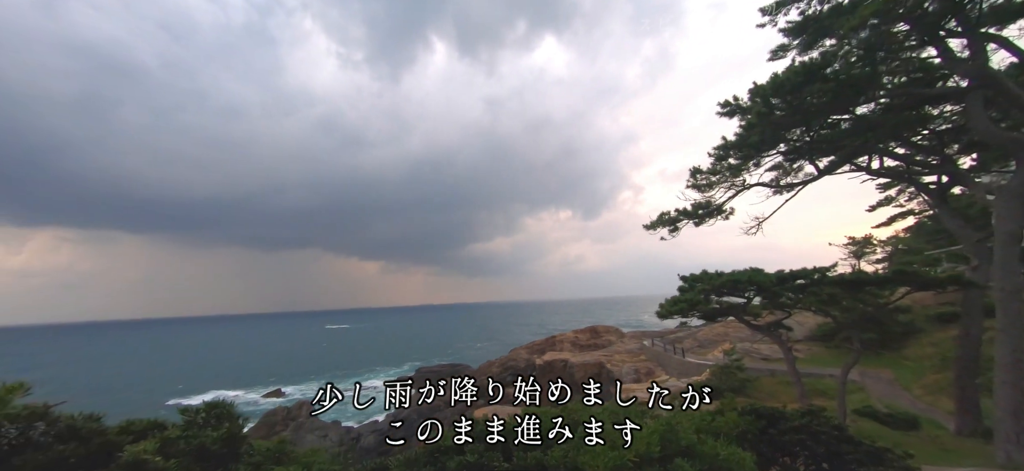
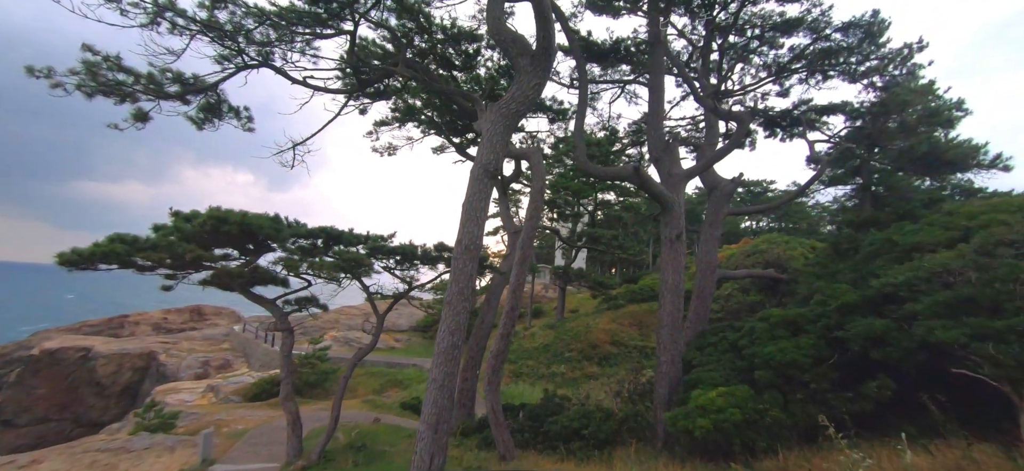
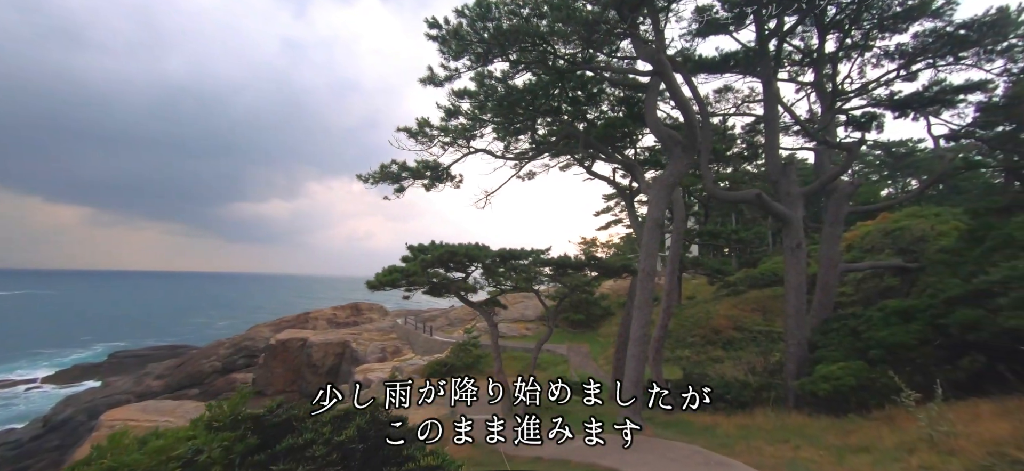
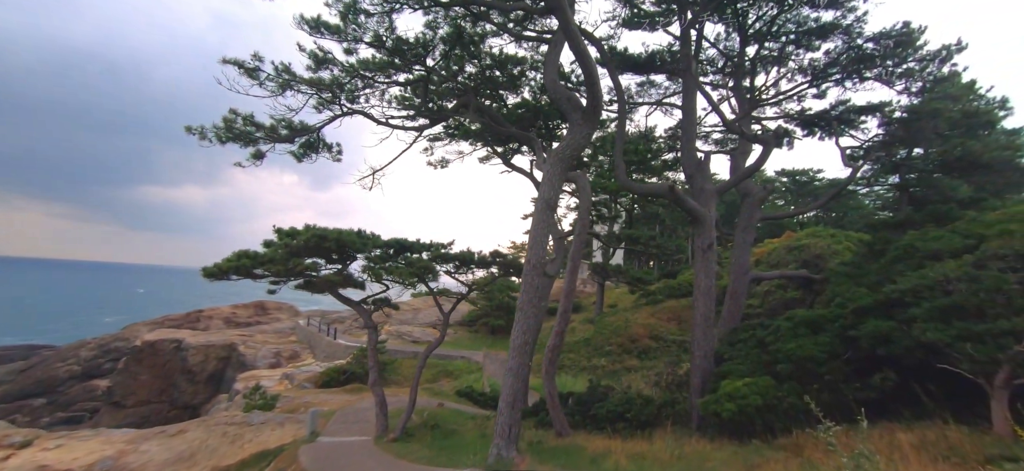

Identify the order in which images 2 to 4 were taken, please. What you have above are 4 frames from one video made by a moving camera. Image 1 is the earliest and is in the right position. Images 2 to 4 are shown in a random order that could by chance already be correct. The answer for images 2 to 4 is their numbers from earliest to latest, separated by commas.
3, 4, 2
